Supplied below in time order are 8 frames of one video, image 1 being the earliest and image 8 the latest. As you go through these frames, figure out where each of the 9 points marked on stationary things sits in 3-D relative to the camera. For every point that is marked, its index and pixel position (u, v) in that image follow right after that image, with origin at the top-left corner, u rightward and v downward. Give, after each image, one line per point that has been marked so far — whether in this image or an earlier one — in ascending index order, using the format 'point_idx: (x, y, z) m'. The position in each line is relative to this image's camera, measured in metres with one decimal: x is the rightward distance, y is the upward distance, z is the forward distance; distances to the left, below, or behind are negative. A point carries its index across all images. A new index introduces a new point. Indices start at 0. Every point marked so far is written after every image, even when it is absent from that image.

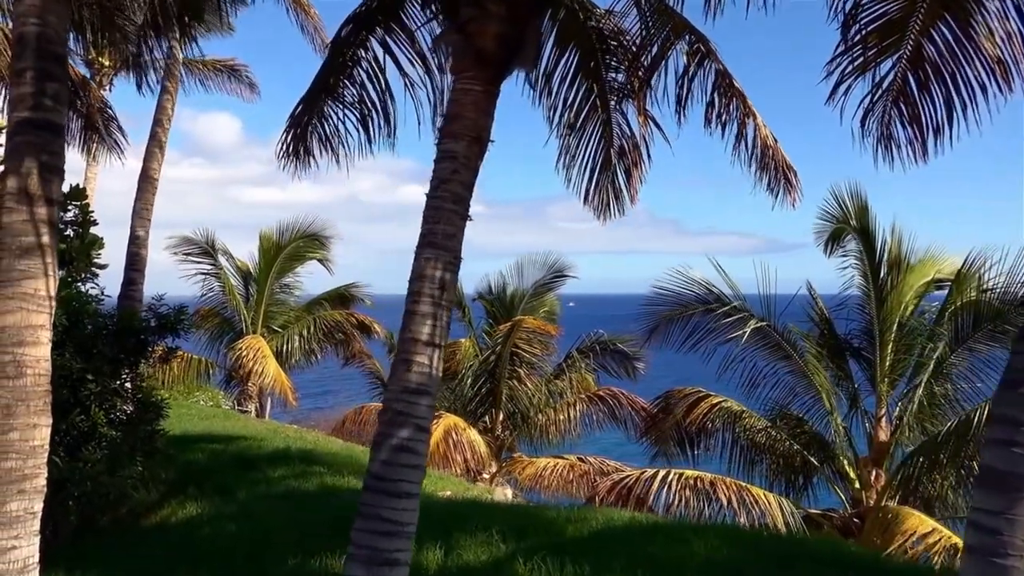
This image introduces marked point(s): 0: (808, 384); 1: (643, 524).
0: (+3.7, -1.2, +10.8) m
1: (+0.9, -1.7, +6.3) m
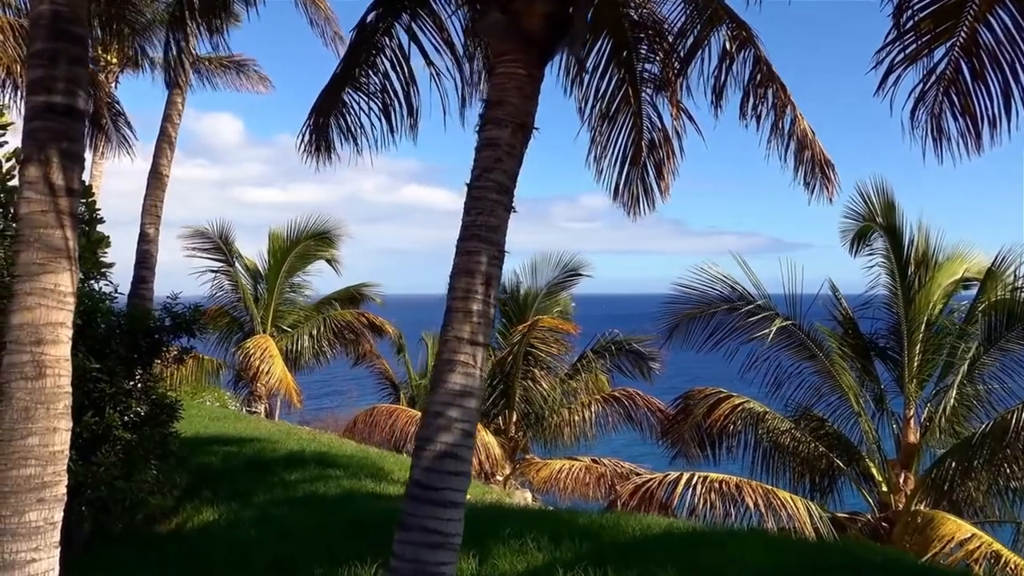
0: (+3.9, -1.2, +10.5) m
1: (+1.2, -1.7, +6.1) m
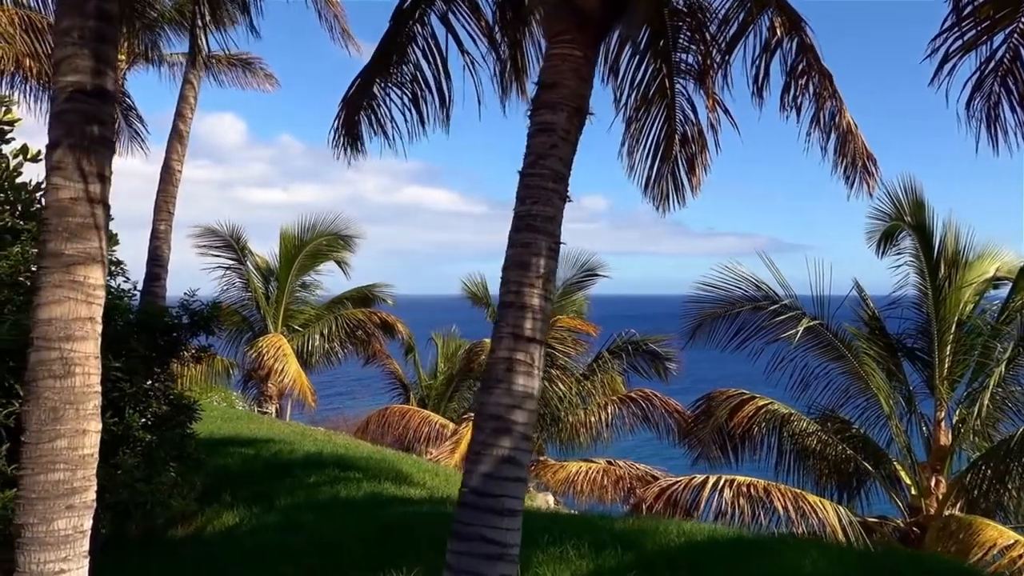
0: (+4.2, -1.2, +10.3) m
1: (+1.4, -1.7, +5.8) m
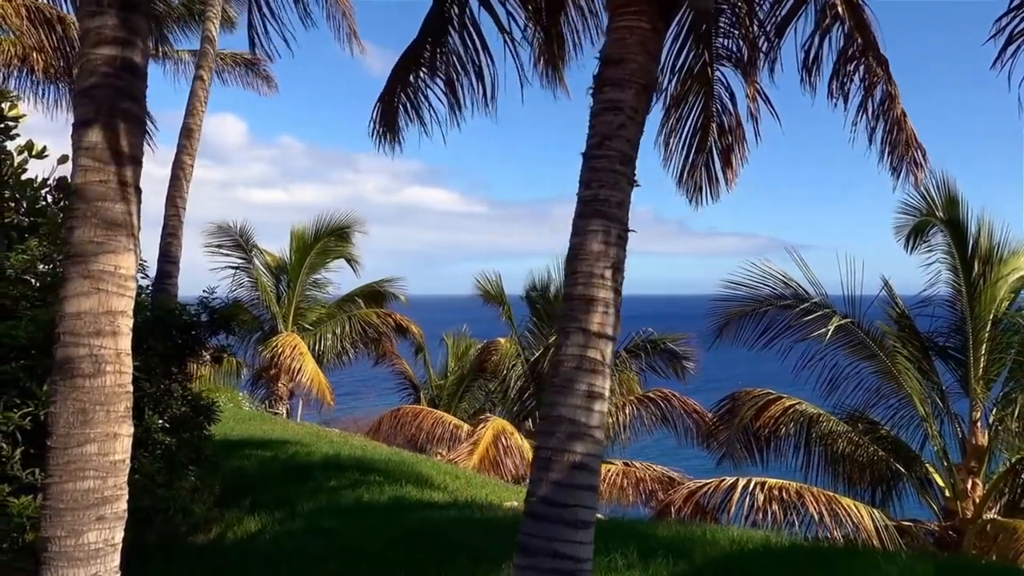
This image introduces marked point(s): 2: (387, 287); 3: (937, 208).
0: (+4.4, -1.1, +10.0) m
1: (+1.7, -1.7, +5.6) m
2: (-2.4, 0.0, +16.9) m
3: (+4.9, +0.9, +10.0) m
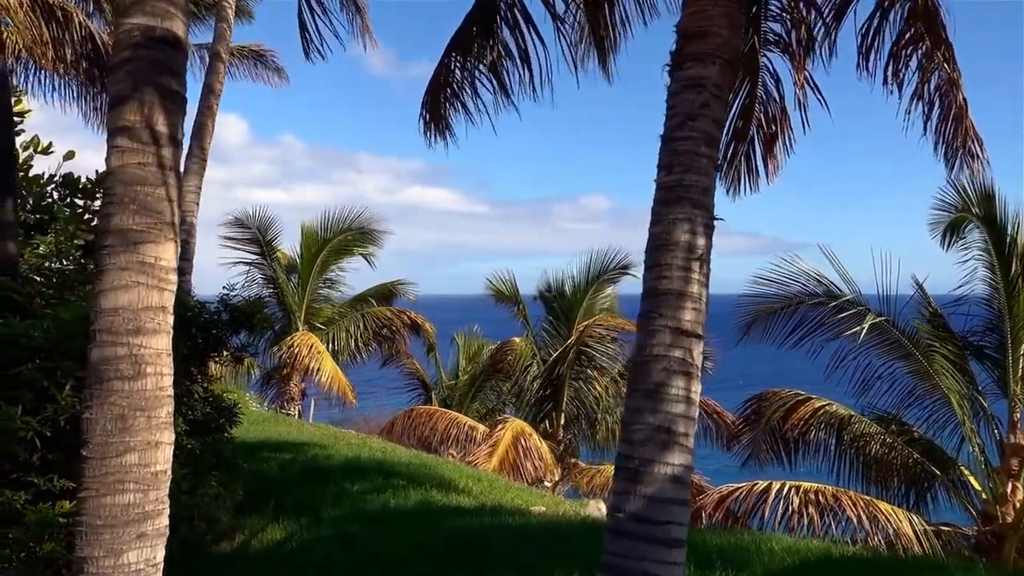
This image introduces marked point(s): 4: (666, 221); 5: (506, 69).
0: (+4.7, -1.1, +9.7) m
1: (+1.9, -1.6, +5.3) m
2: (-2.2, 0.0, +16.6) m
3: (+5.2, +1.0, +9.7) m
4: (+0.5, +0.2, +3.0) m
5: (-0.1, +1.5, +5.9) m
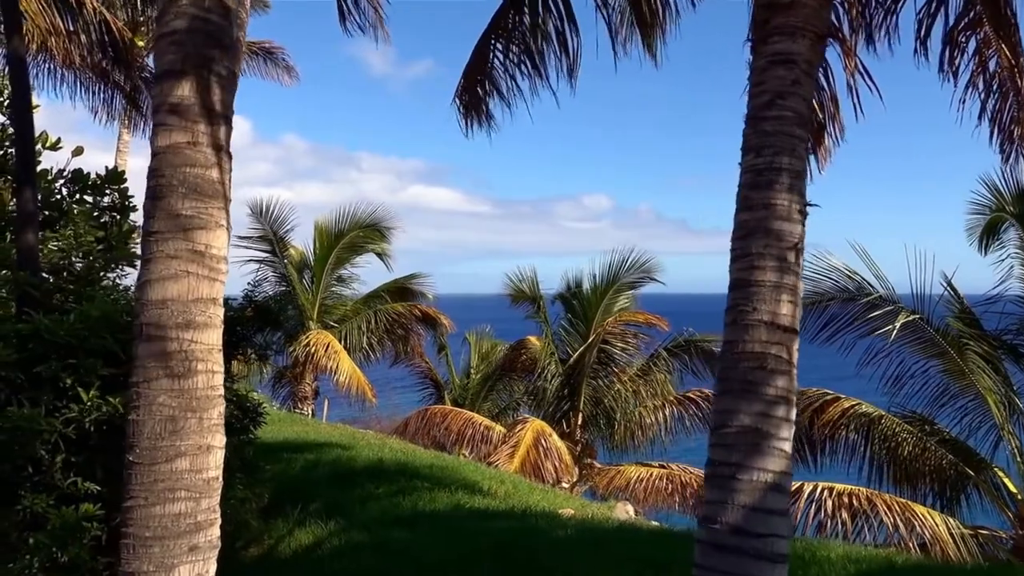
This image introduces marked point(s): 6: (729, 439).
0: (+5.0, -1.1, +9.5) m
1: (+2.2, -1.6, +5.0) m
2: (-1.9, +0.1, +16.4) m
3: (+5.5, +1.0, +9.5) m
4: (+0.8, +0.3, +2.8) m
5: (+0.2, +1.5, +5.6) m
6: (+0.7, -0.4, +2.6) m
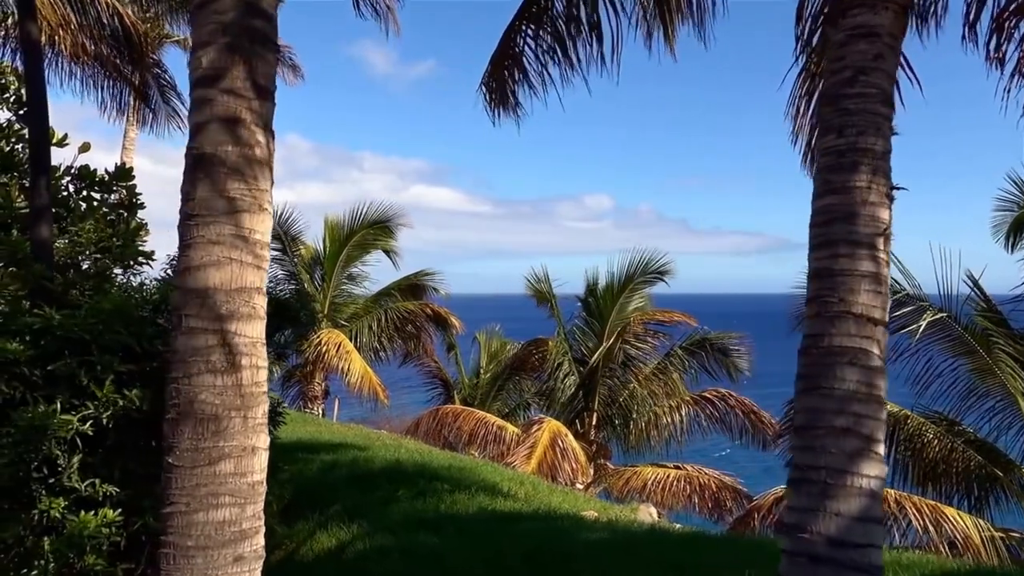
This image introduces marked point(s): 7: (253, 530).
0: (+5.2, -1.0, +9.3) m
1: (+2.4, -1.6, +4.8) m
2: (-1.7, +0.1, +16.2) m
3: (+5.7, +1.0, +9.3) m
4: (+1.0, +0.3, +2.6) m
5: (+0.4, +1.6, +5.5) m
6: (+0.8, -0.4, +2.4) m
7: (-0.7, -0.7, +2.4) m
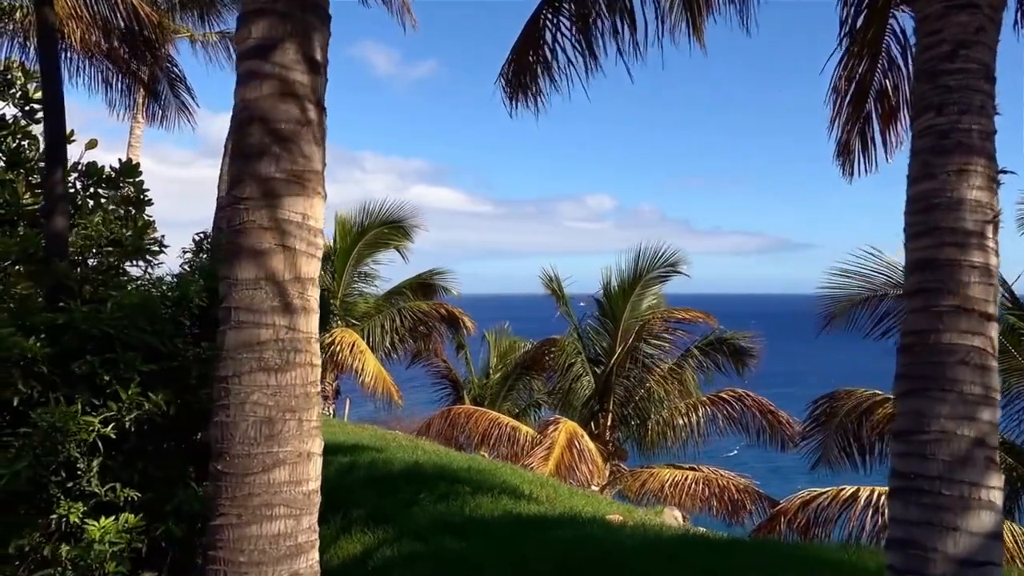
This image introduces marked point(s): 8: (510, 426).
0: (+5.4, -1.0, +9.1) m
1: (+2.6, -1.5, +4.6) m
2: (-1.4, +0.1, +16.0) m
3: (+5.9, +1.0, +9.0) m
4: (+1.2, +0.3, +2.4) m
5: (+0.6, +1.6, +5.2) m
6: (+1.0, -0.4, +2.2) m
7: (-0.5, -0.6, +2.2) m
8: (0.0, -2.1, +13.2) m
